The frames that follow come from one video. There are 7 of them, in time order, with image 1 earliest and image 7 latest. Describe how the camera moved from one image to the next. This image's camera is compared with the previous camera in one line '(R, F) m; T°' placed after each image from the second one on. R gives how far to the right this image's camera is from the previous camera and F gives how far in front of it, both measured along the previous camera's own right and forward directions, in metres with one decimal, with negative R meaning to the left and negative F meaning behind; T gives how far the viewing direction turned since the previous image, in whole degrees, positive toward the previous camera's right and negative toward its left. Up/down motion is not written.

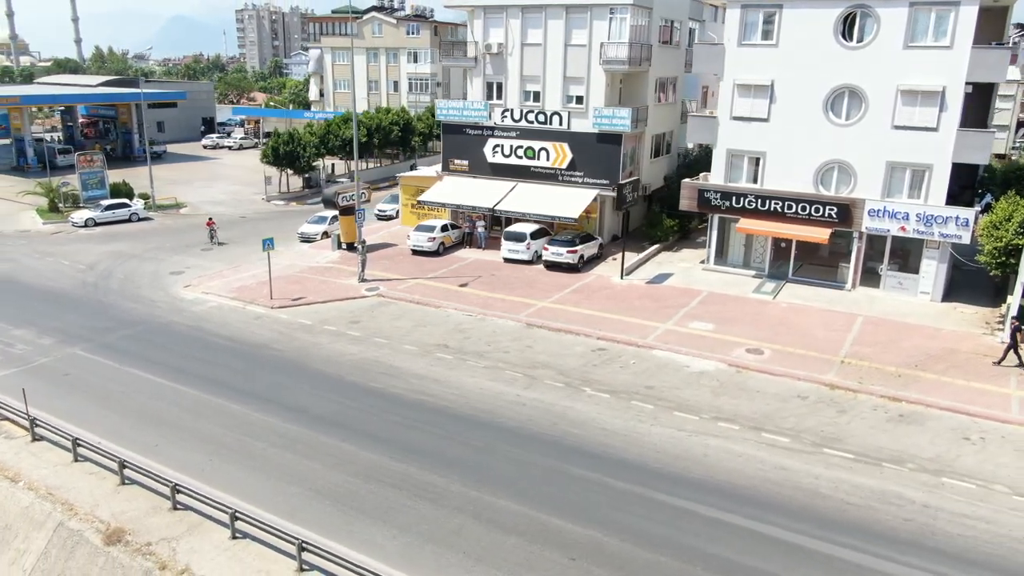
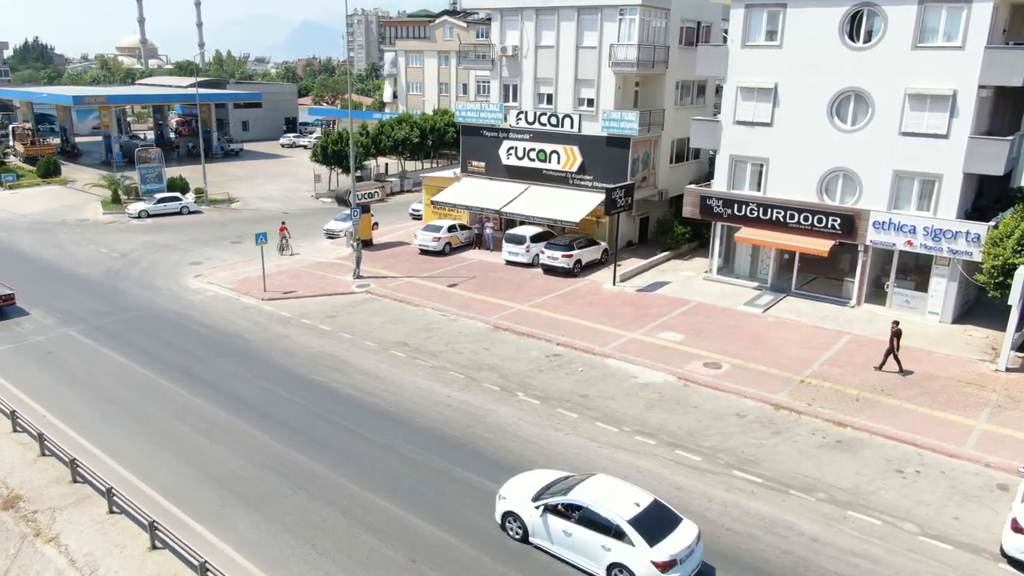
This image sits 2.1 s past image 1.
(+4.6, +0.4) m; -8°
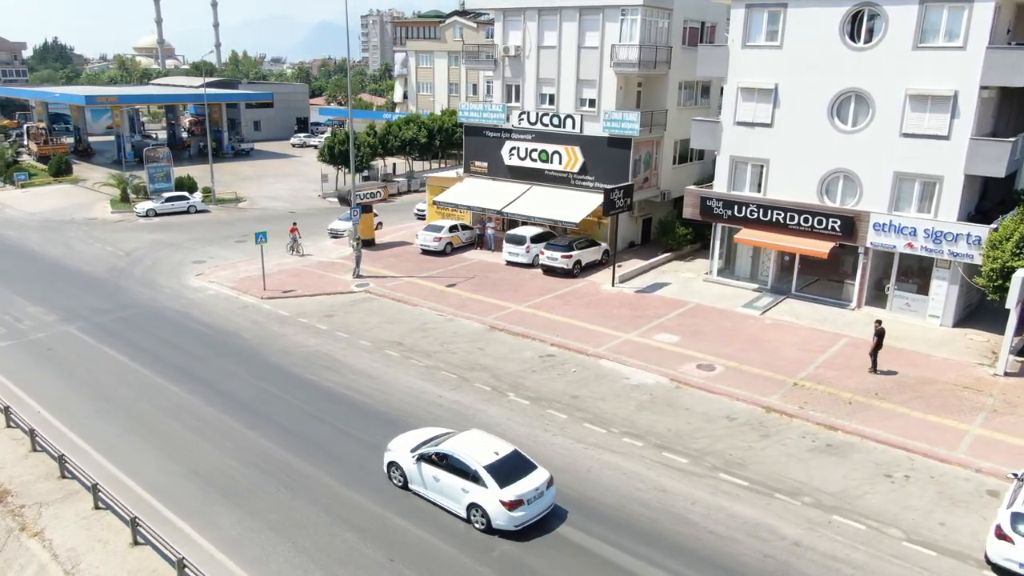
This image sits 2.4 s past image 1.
(+0.6, 0.0) m; -1°
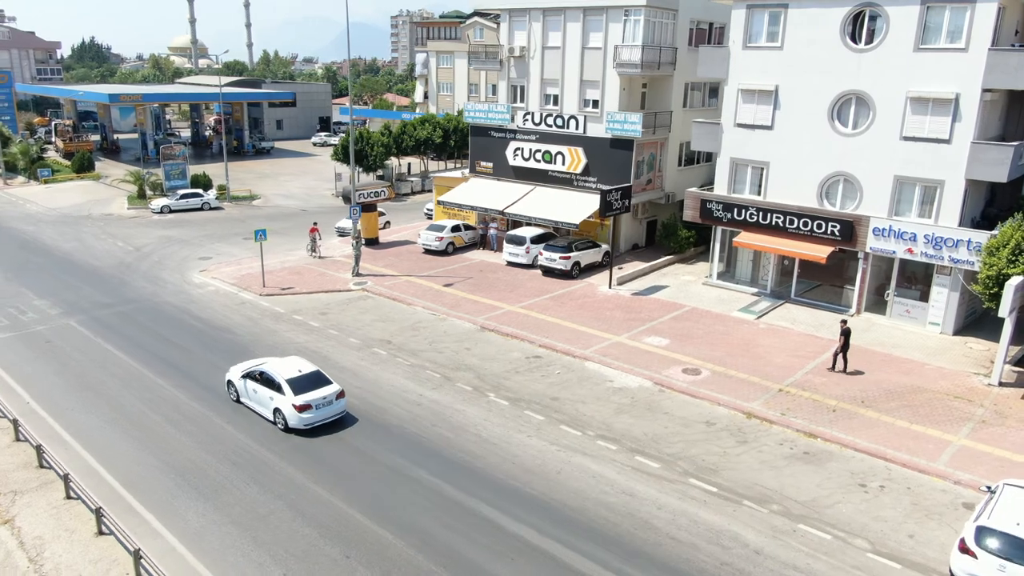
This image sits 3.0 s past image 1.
(+1.3, 0.0) m; -2°
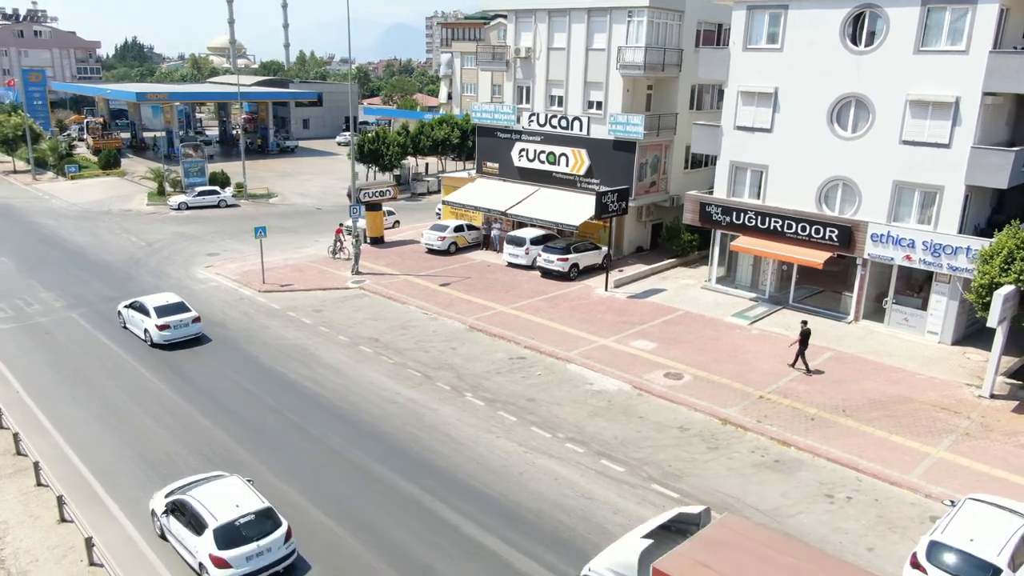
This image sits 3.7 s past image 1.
(+1.5, 0.0) m; -3°
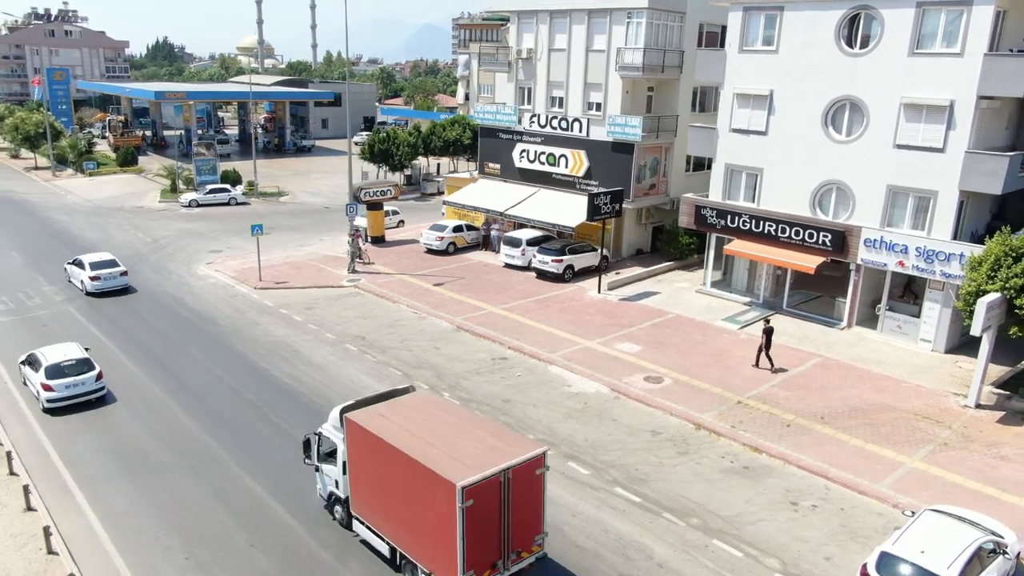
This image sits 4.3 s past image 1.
(+1.3, 0.0) m; -2°
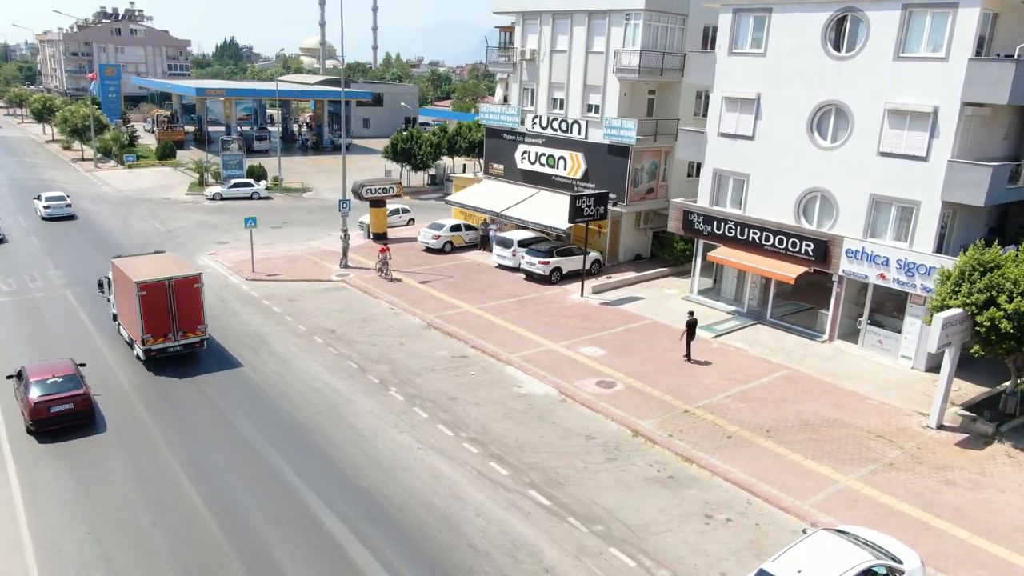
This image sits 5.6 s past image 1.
(+2.9, +0.2) m; -4°
